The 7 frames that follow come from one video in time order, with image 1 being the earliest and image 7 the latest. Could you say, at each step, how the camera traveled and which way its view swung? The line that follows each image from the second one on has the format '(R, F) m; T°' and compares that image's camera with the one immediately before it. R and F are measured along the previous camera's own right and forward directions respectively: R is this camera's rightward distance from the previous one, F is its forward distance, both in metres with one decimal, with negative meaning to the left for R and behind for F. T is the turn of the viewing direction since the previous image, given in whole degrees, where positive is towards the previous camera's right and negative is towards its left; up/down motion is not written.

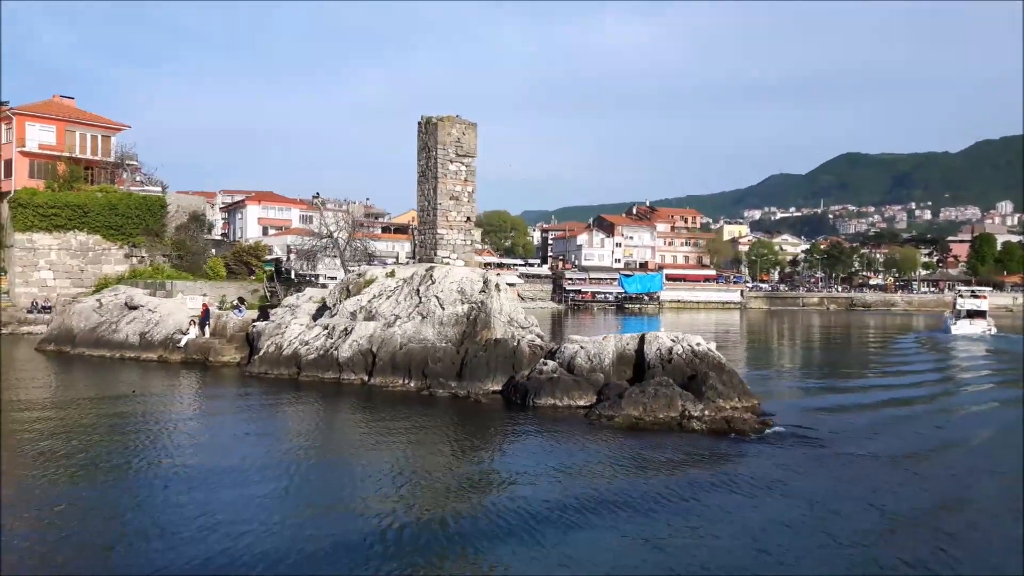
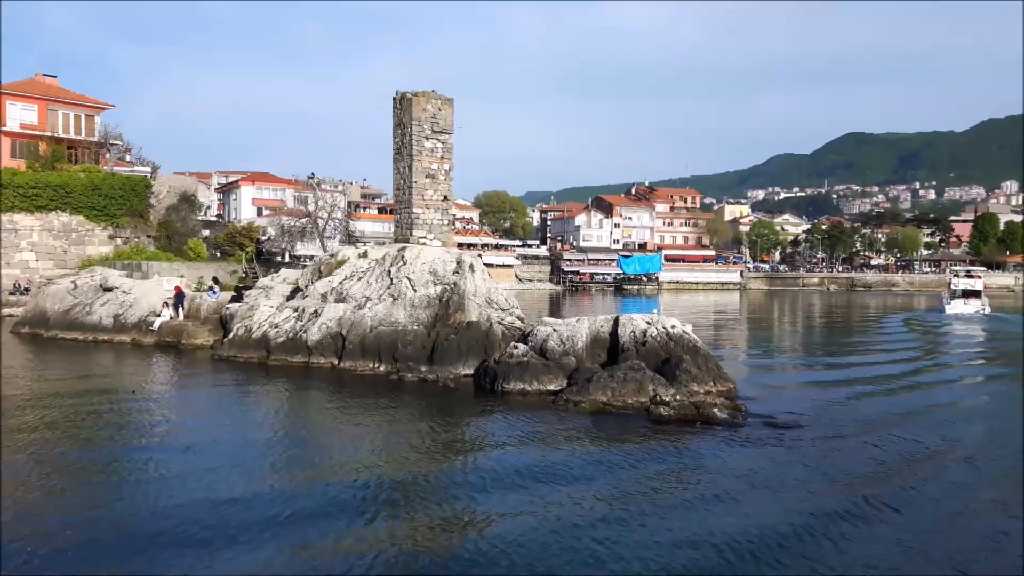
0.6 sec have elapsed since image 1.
(+0.7, +0.6) m; 0°
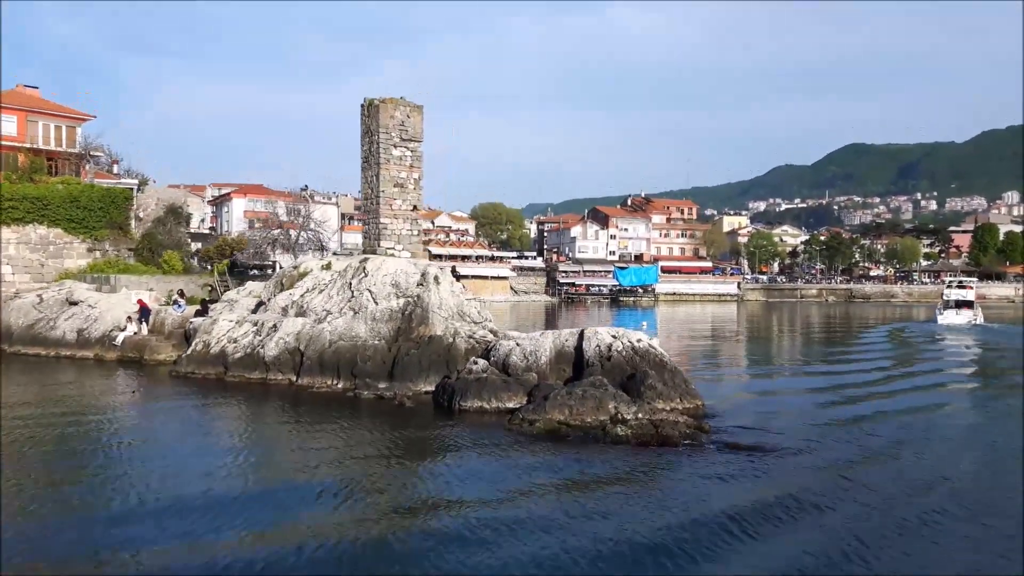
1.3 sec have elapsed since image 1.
(+0.8, +0.7) m; 0°
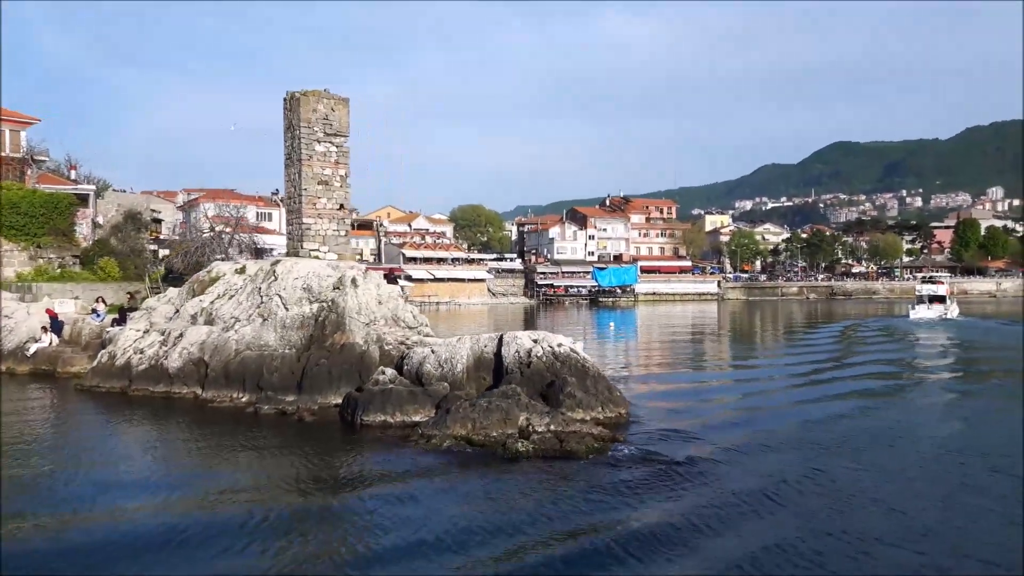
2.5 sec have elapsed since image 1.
(+1.4, +1.3) m; +1°
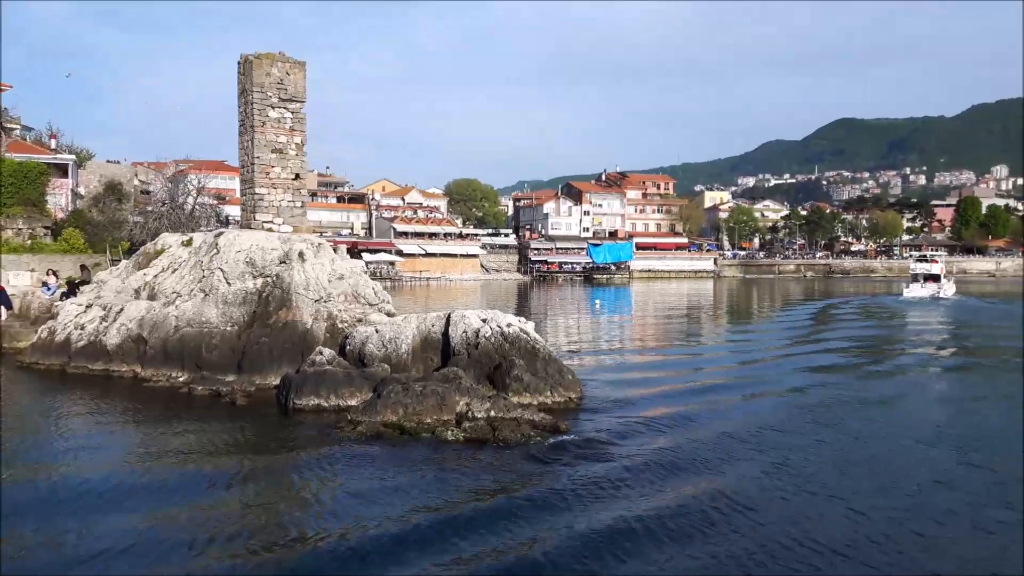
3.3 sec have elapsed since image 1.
(+0.9, +0.9) m; 0°
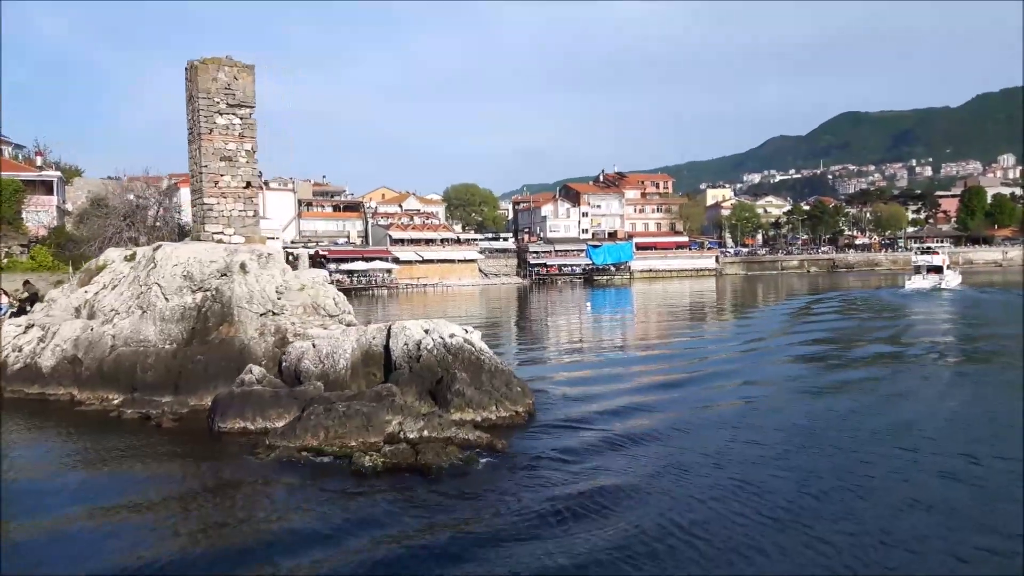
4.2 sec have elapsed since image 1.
(+1.0, +0.9) m; -1°
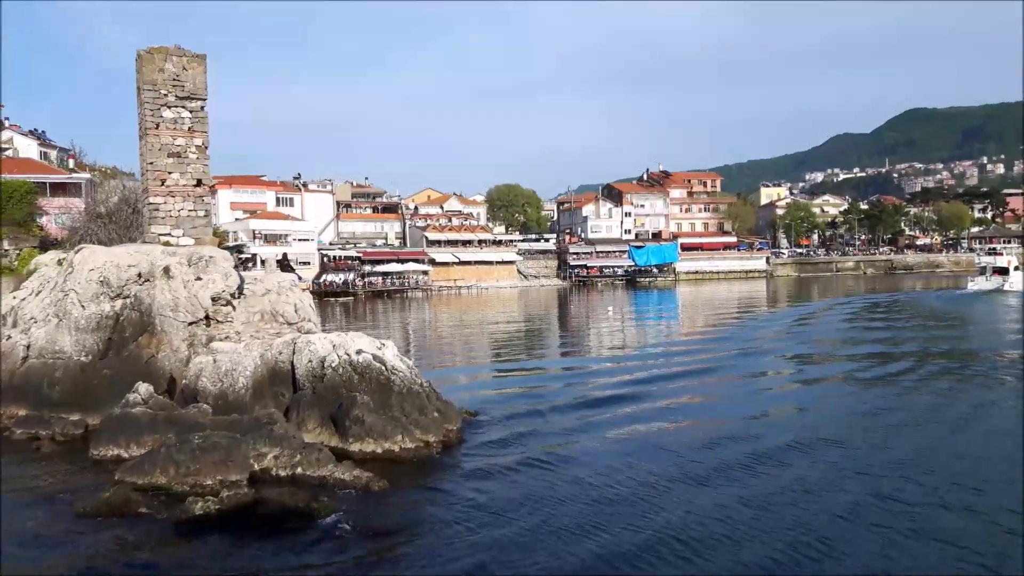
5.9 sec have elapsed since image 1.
(+1.8, +1.7) m; -4°
